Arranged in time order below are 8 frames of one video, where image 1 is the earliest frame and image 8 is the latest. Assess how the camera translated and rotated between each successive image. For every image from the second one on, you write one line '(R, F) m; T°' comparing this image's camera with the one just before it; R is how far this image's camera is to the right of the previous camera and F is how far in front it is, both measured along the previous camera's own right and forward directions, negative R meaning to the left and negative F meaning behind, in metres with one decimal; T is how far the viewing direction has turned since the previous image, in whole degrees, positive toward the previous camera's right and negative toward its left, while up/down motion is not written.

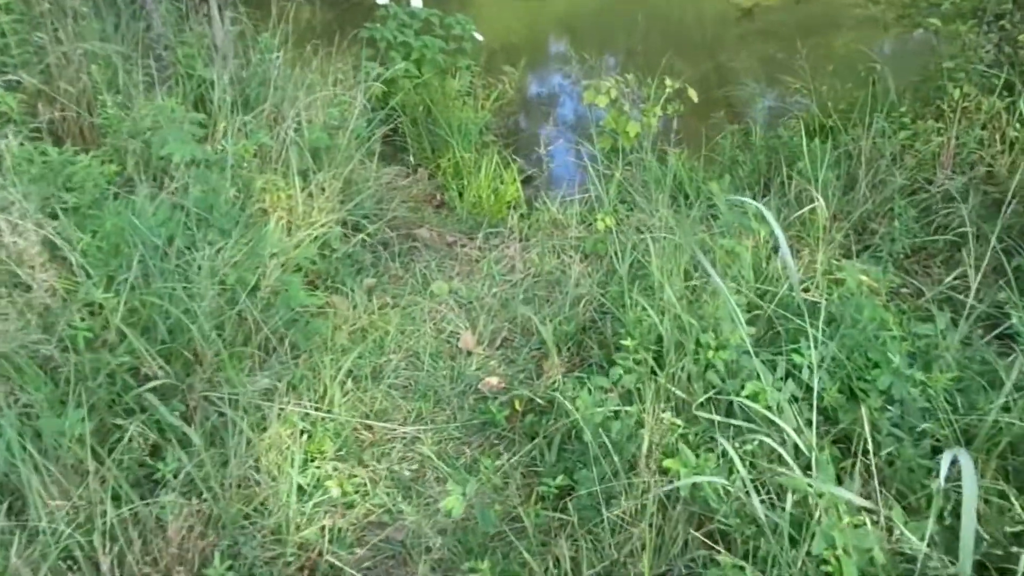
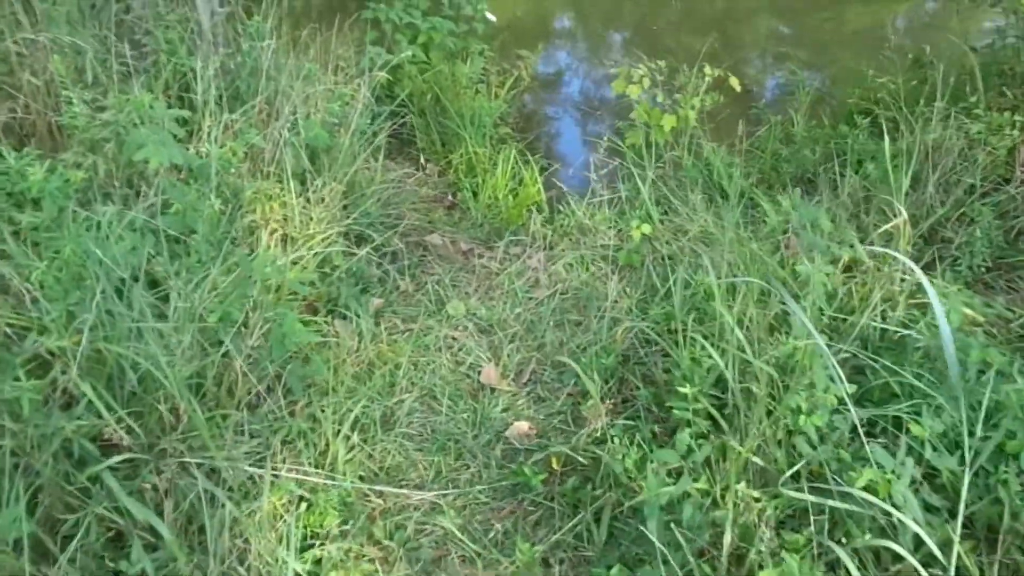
(-0.1, +0.4) m; 0°
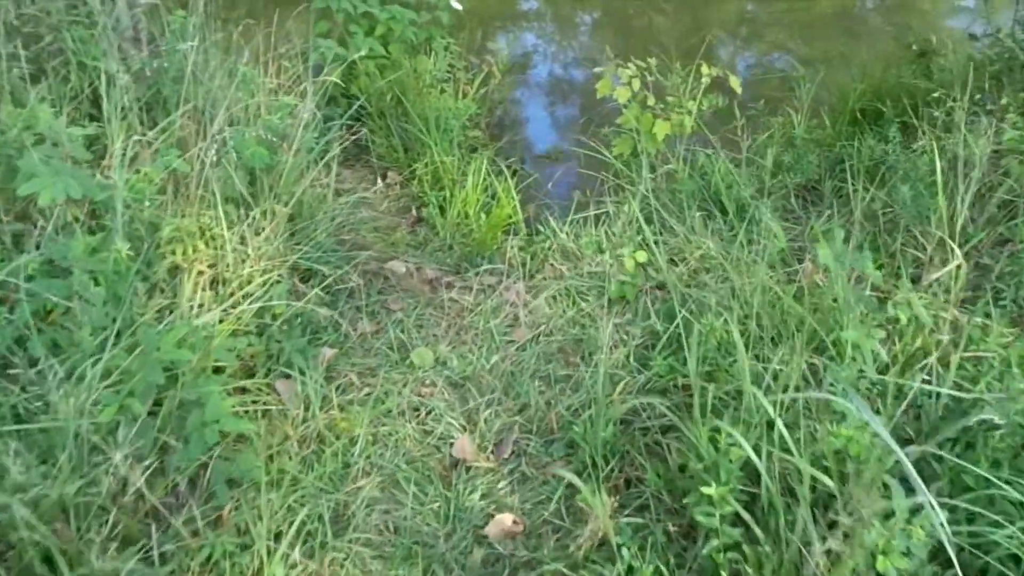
(0.0, +0.5) m; +2°
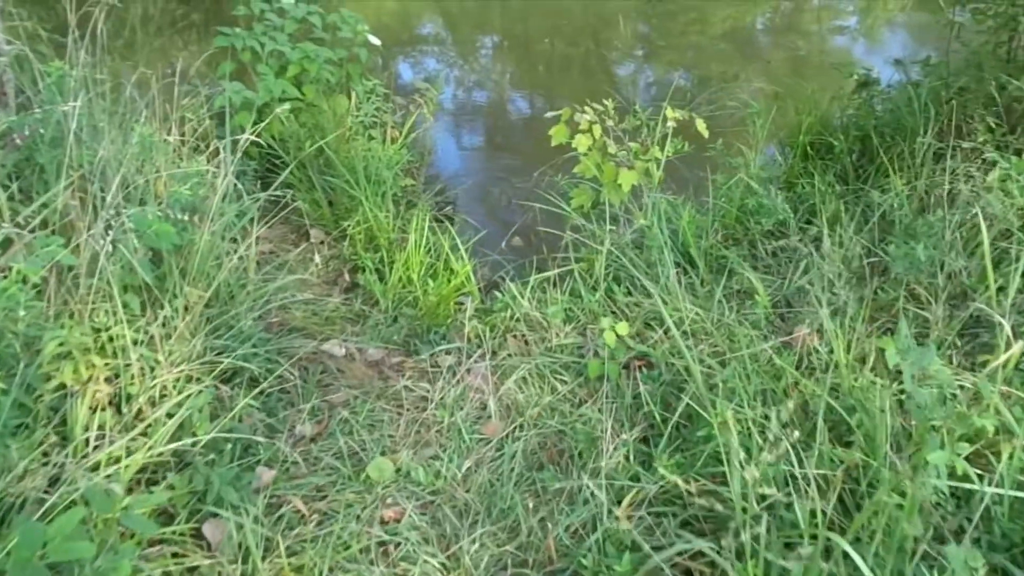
(-0.2, +0.4) m; +7°
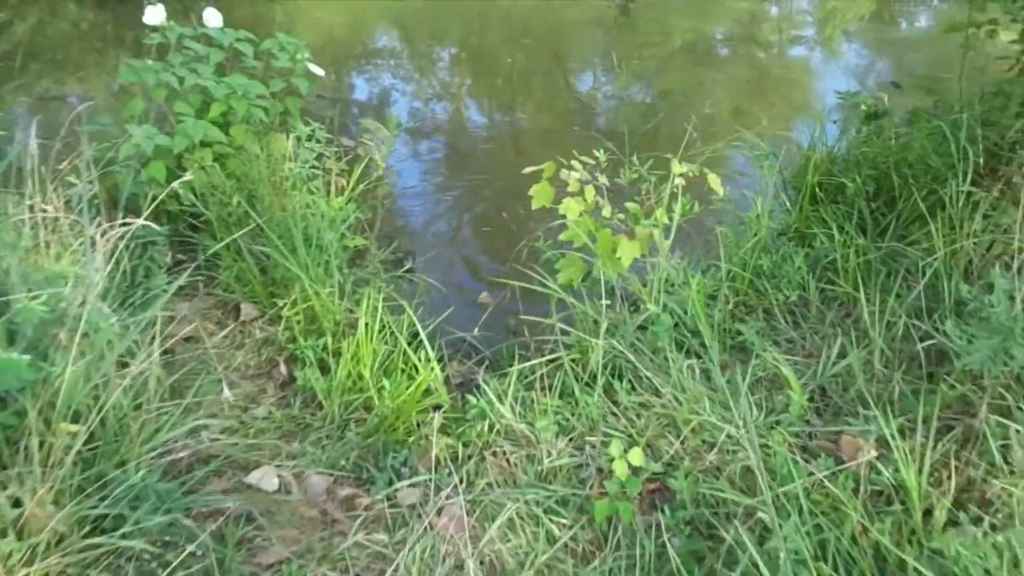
(0.0, +0.6) m; +3°
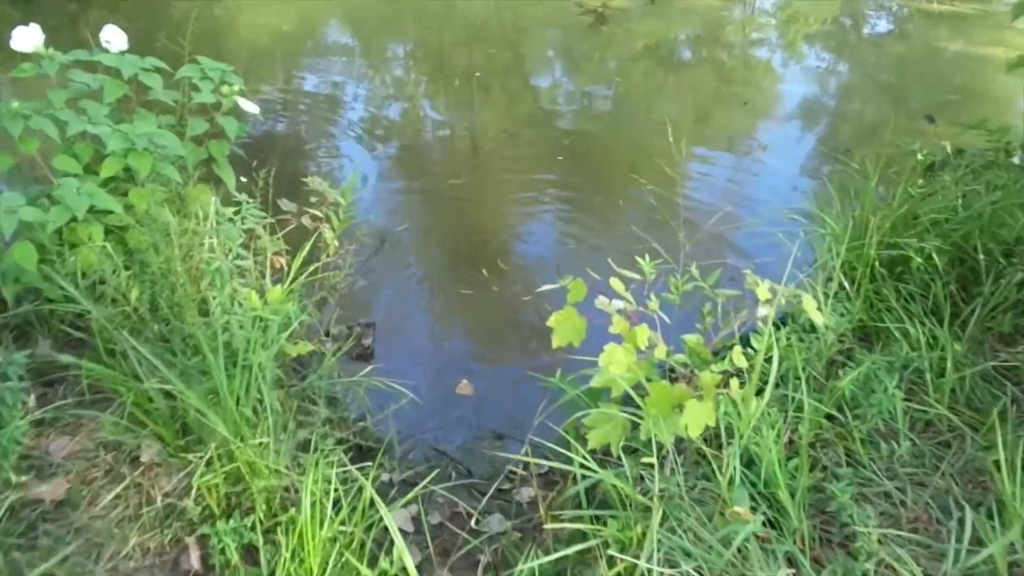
(-0.1, +0.8) m; +3°
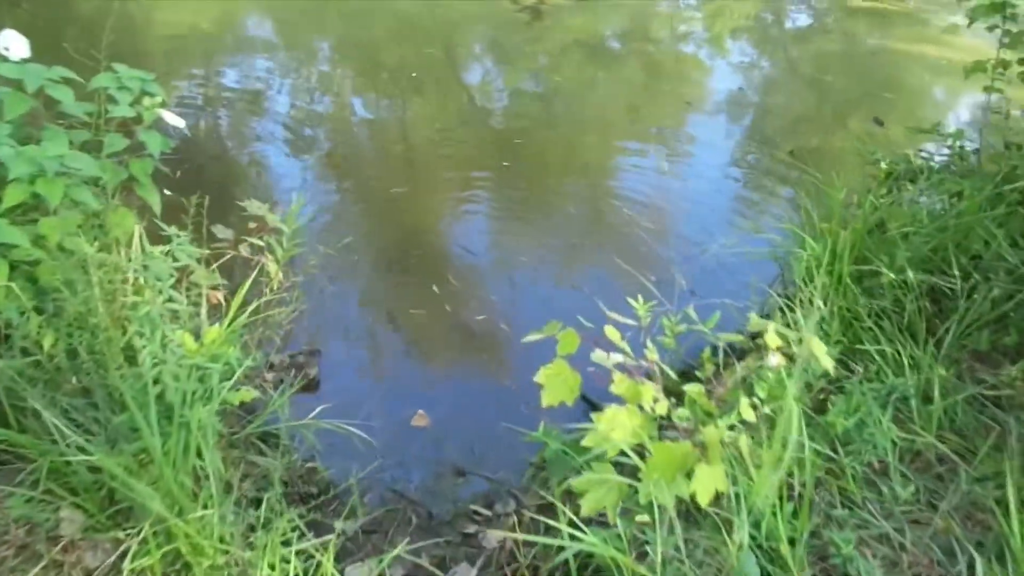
(-0.1, +0.2) m; +5°
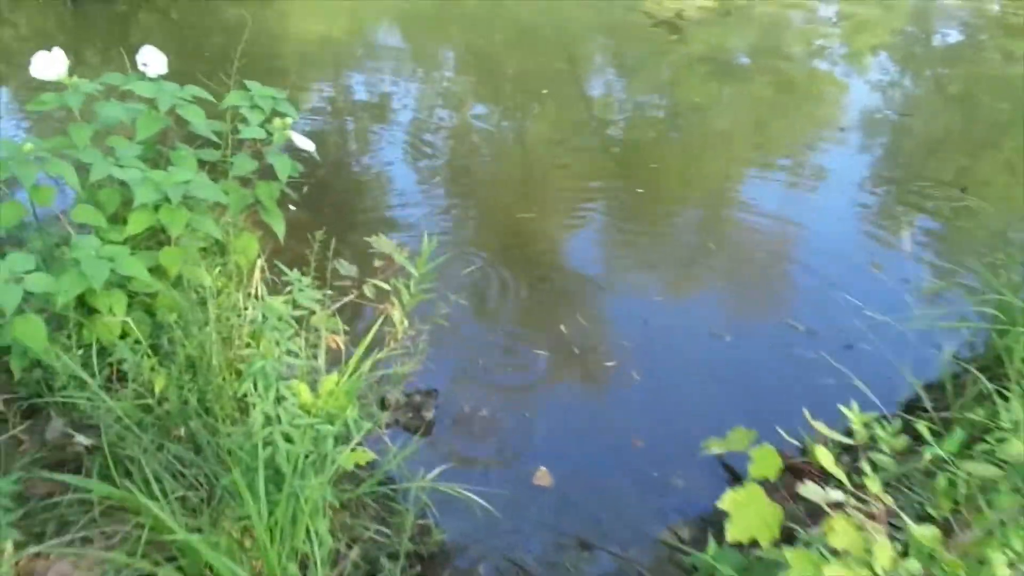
(-0.1, +0.3) m; -8°
